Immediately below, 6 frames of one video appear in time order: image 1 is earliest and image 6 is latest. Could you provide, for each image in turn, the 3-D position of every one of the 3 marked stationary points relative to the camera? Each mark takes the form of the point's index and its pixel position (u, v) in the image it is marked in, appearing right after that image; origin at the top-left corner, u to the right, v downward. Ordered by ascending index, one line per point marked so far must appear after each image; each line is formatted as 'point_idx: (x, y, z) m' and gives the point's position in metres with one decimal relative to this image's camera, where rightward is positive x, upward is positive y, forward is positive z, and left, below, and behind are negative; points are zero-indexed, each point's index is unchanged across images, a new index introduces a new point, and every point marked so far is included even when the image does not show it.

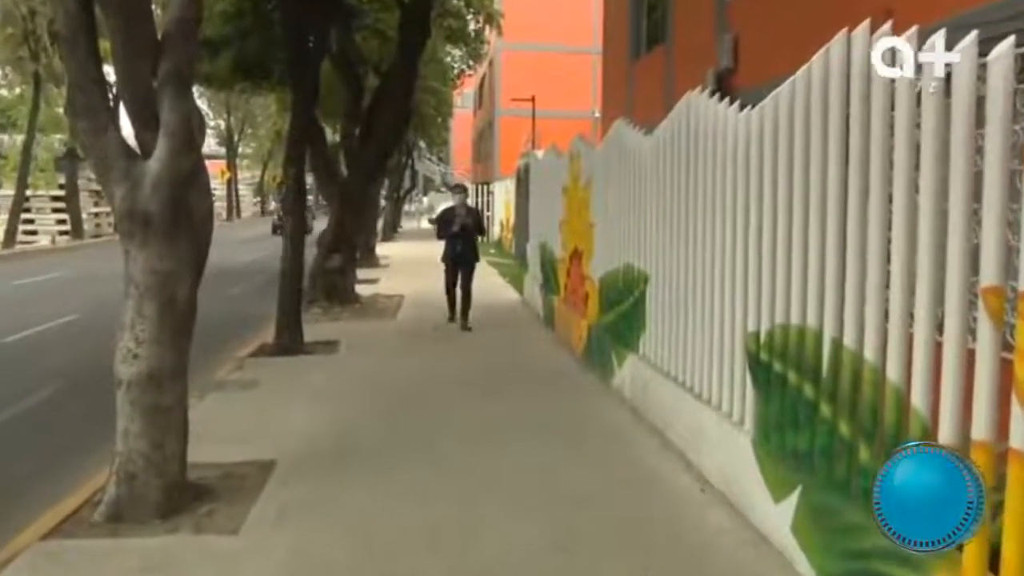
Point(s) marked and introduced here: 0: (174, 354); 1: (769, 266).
0: (-2.6, -0.5, +7.1) m
1: (+2.0, +0.2, +7.2) m
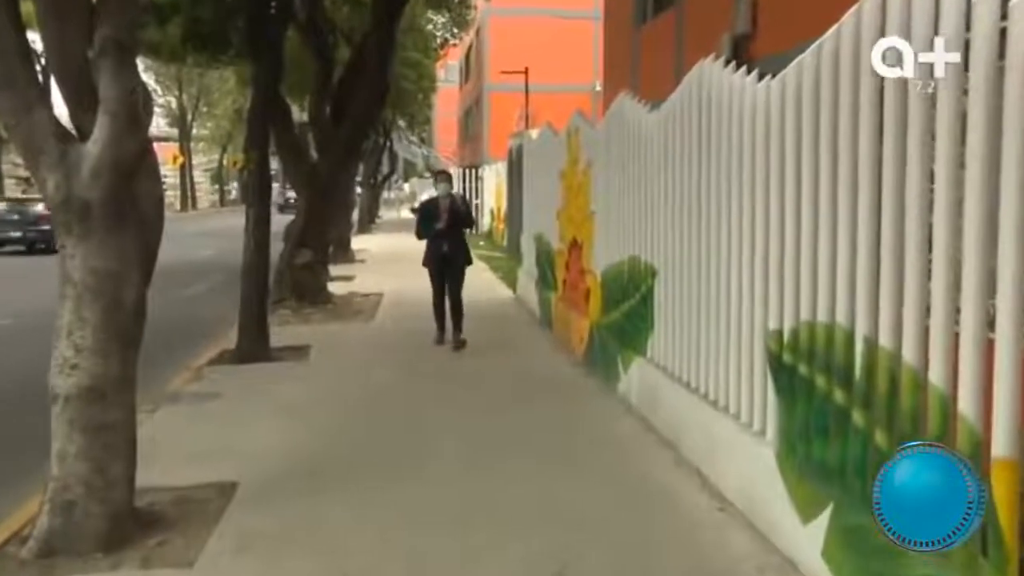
0: (-2.7, -0.5, +6.2) m
1: (+1.9, +0.2, +6.3) m
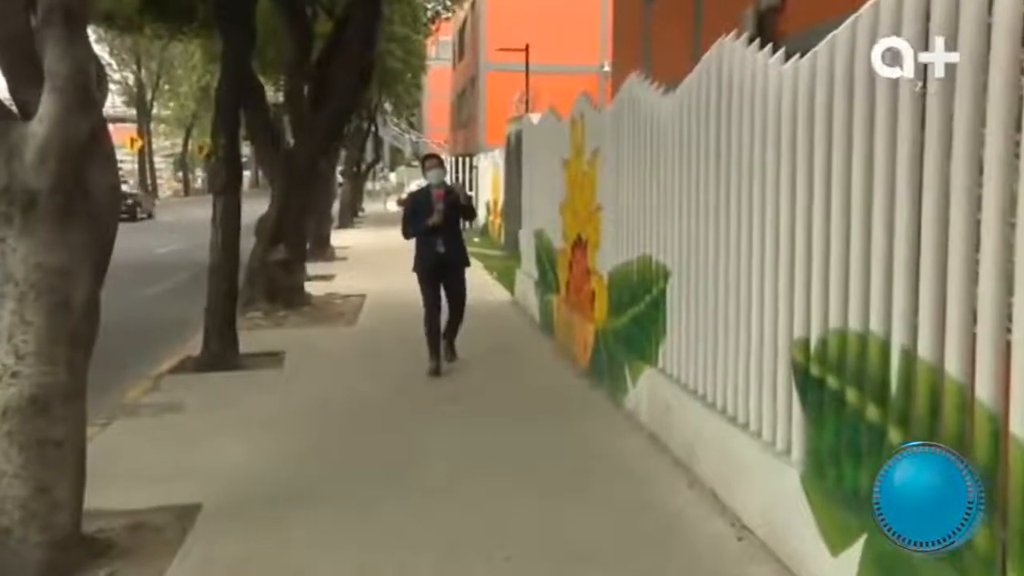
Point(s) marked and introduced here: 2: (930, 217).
0: (-2.7, -0.5, +5.5) m
1: (+1.9, +0.2, +5.6) m
2: (+2.2, +0.4, +4.7) m
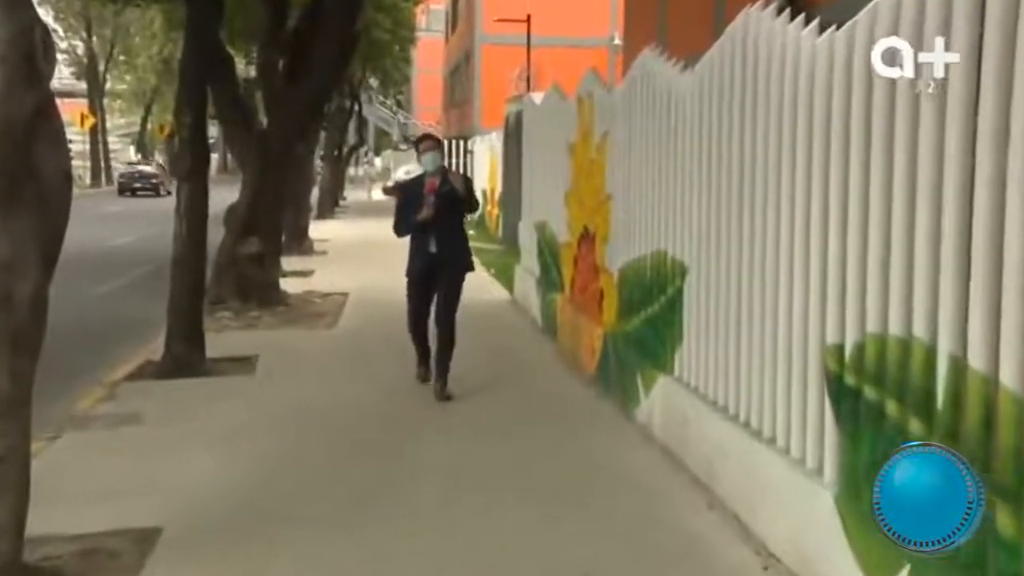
0: (-2.7, -0.5, +4.9) m
1: (+1.9, +0.2, +5.0) m
2: (+2.1, +0.4, +4.0) m
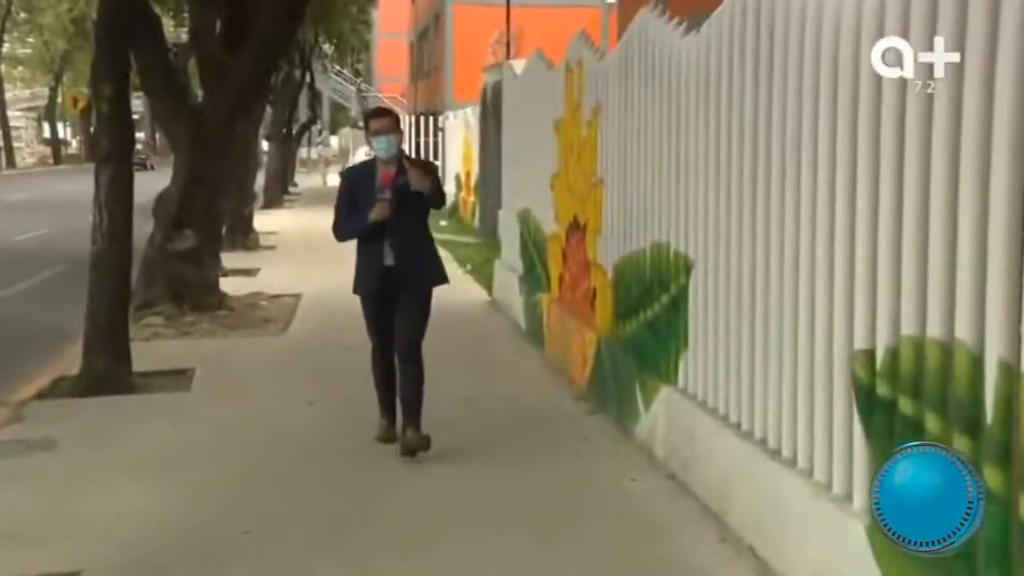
0: (-2.8, -0.5, +4.0) m
1: (+1.8, +0.2, +4.3) m
2: (+2.1, +0.4, +3.3) m
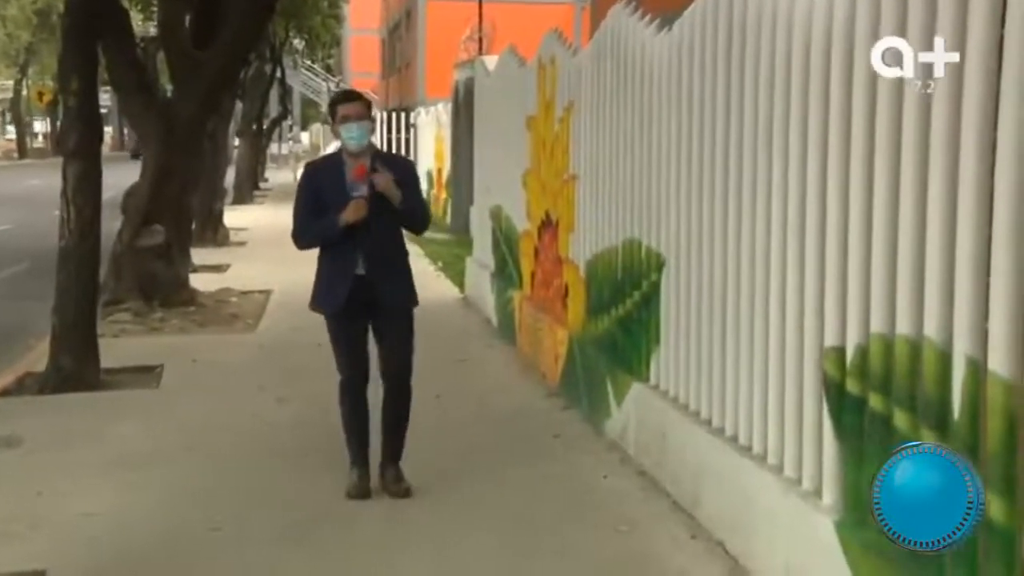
0: (-3.0, -0.5, +4.0) m
1: (+1.7, +0.2, +4.3) m
2: (+1.9, +0.4, +3.3) m
